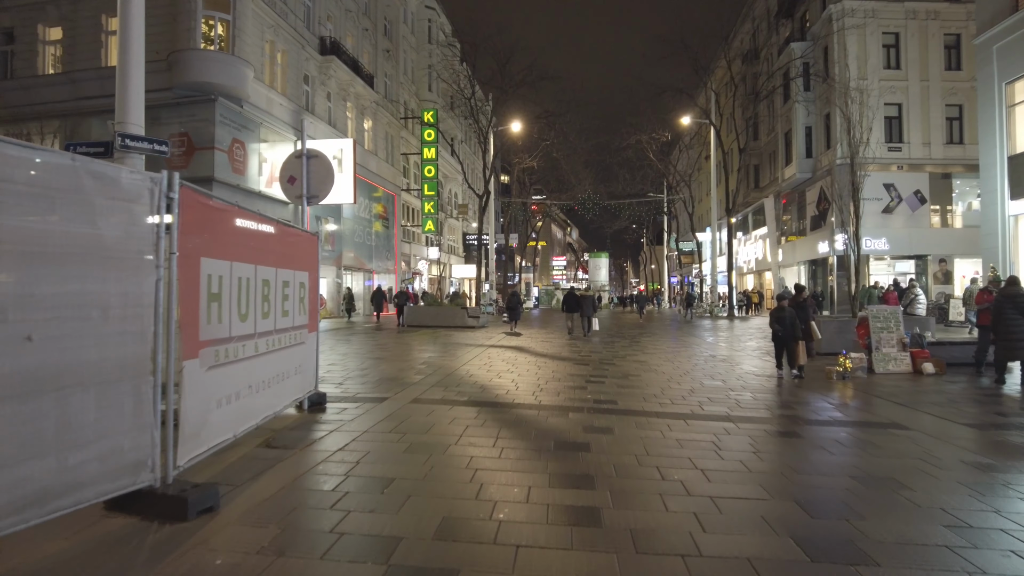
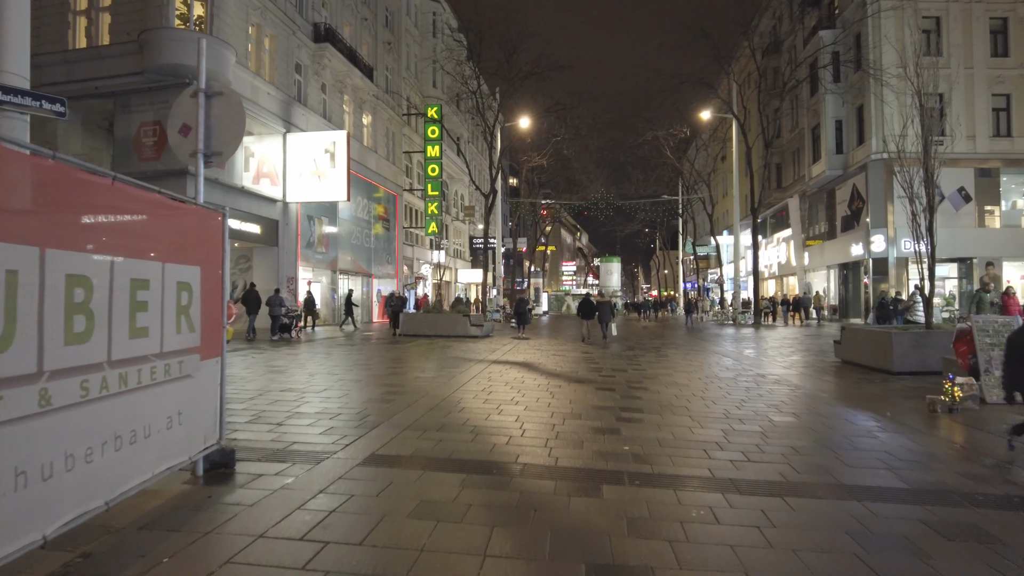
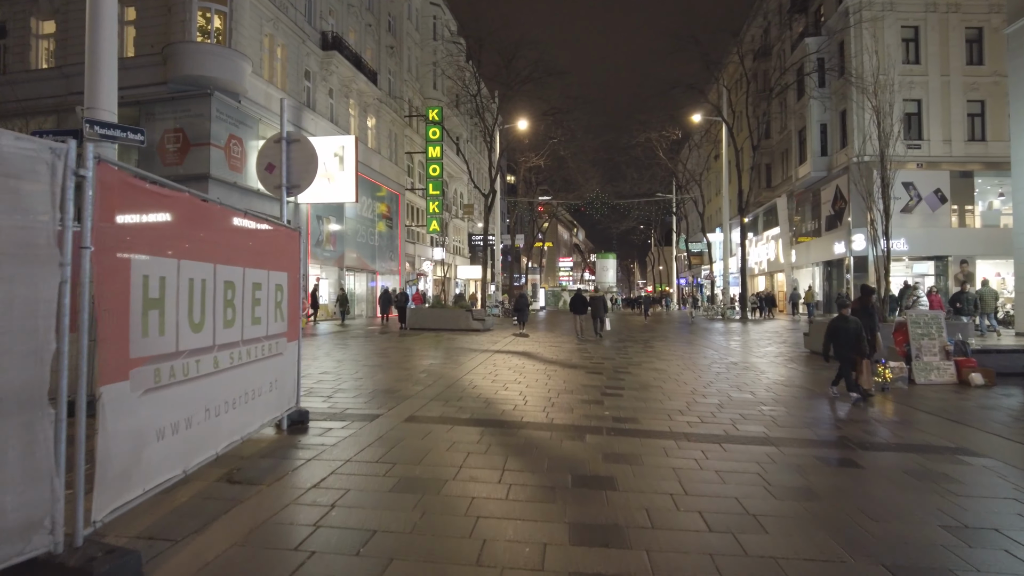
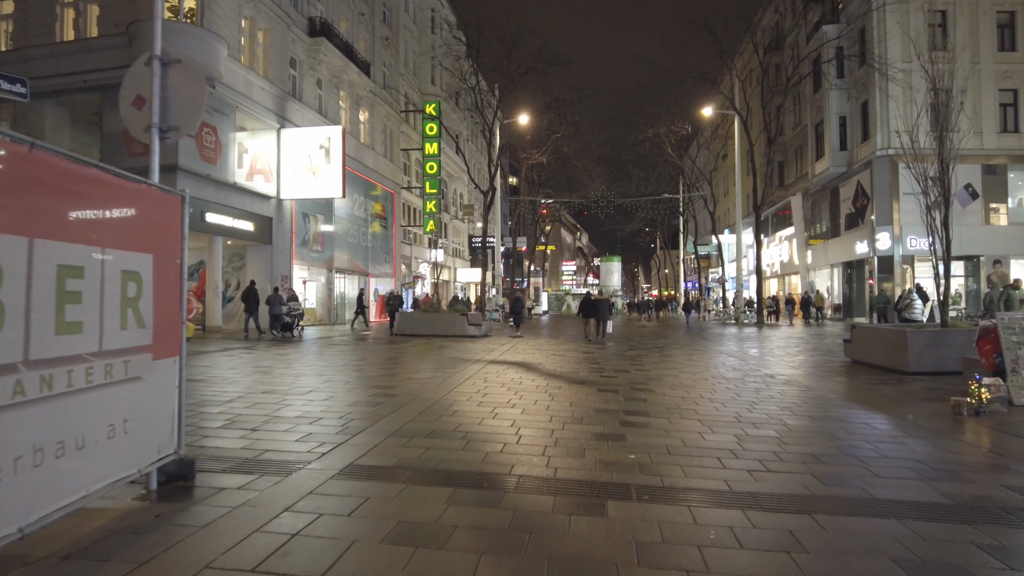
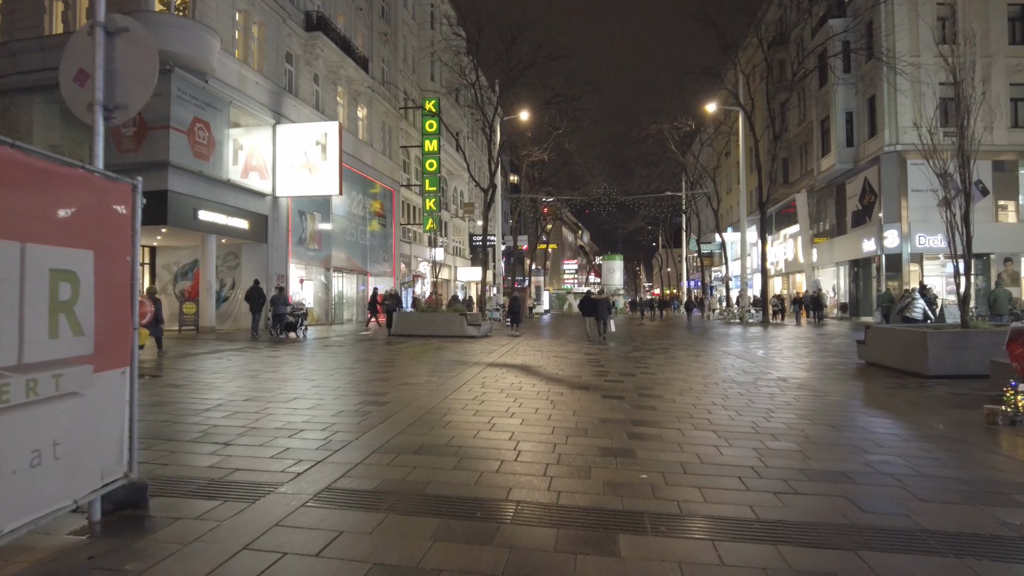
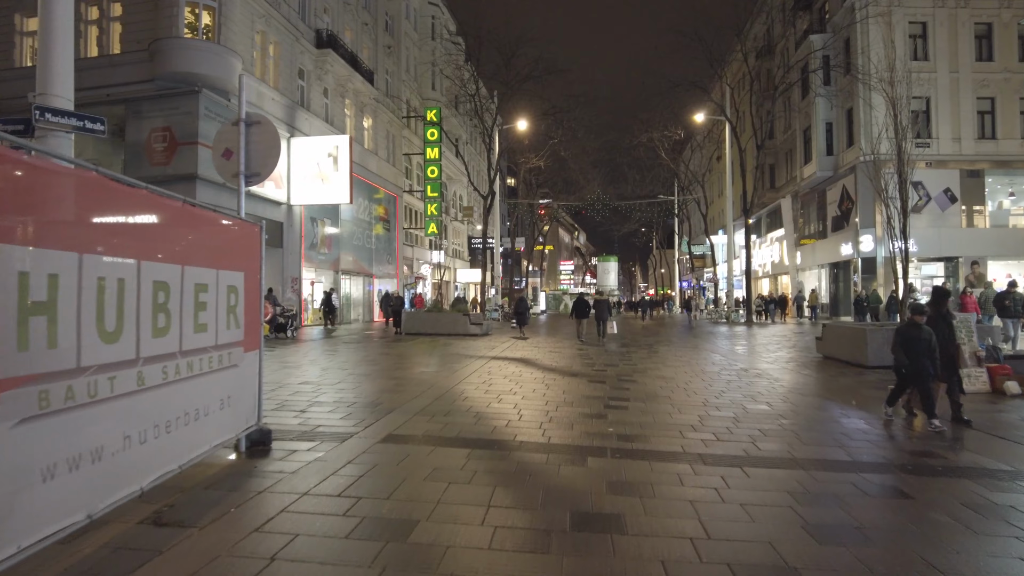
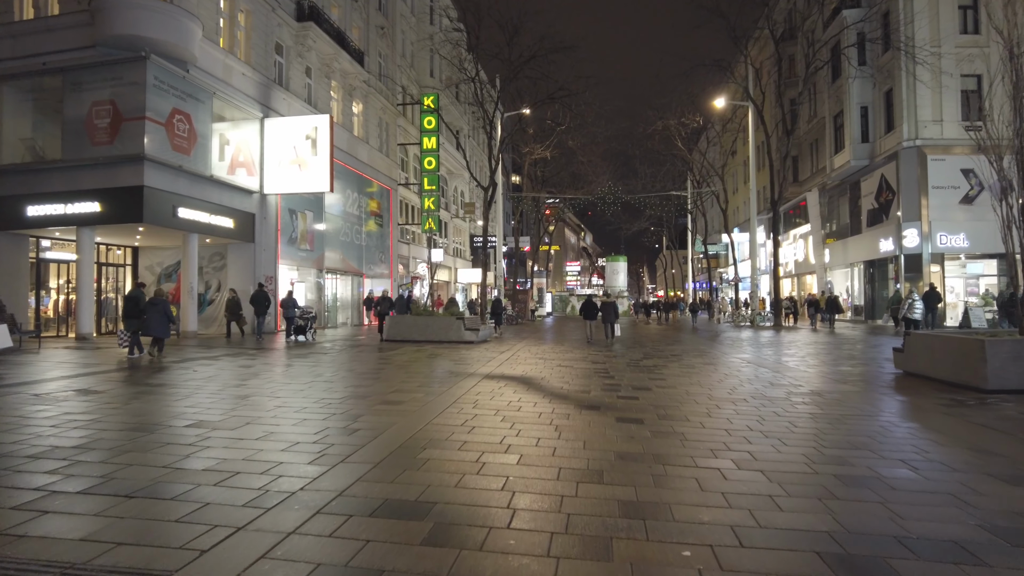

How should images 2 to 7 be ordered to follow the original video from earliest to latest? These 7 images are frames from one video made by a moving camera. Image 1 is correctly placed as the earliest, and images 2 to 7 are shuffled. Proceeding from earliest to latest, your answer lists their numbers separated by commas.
3, 6, 2, 4, 5, 7
